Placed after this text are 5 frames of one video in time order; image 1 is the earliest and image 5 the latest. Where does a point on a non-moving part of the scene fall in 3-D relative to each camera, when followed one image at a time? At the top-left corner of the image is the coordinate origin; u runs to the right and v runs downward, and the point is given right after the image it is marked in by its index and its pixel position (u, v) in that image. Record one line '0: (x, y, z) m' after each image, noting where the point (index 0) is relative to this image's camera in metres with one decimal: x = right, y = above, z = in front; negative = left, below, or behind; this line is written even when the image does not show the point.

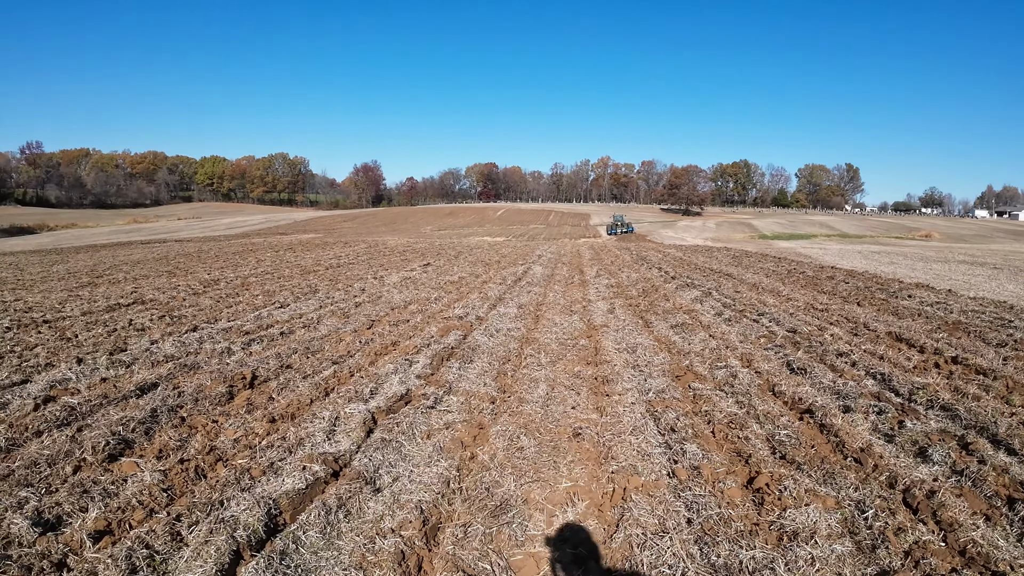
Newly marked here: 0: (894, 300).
0: (+9.2, -0.3, +11.1) m
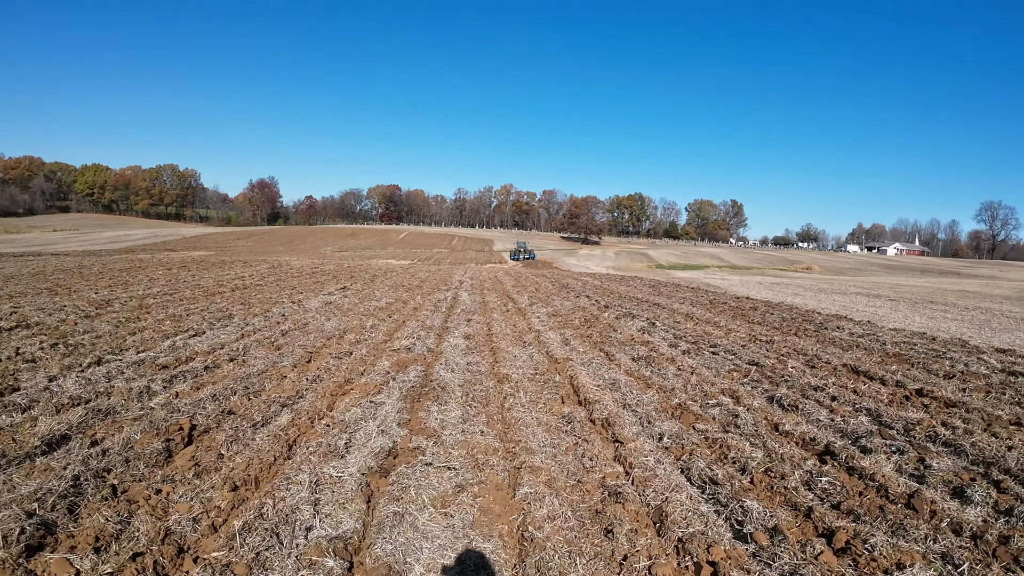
0: (+8.3, -1.2, +12.0) m
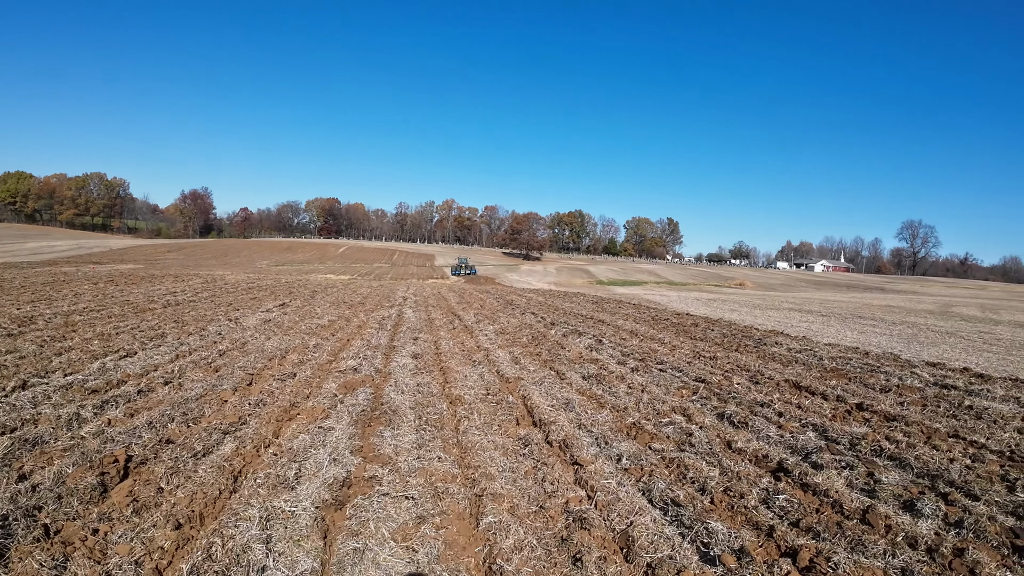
0: (+7.1, -1.7, +12.6) m
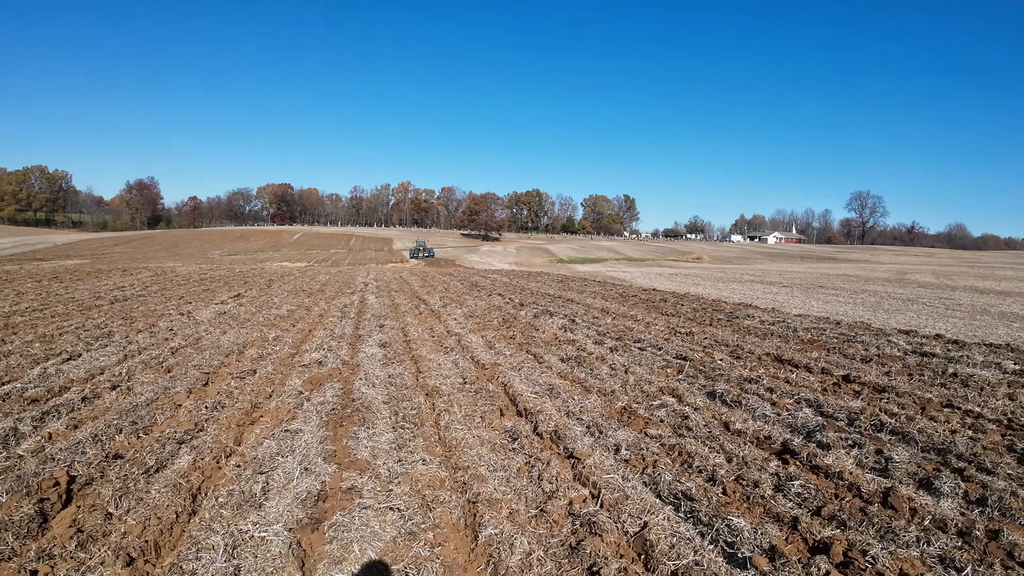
0: (+6.4, -1.0, +12.8) m
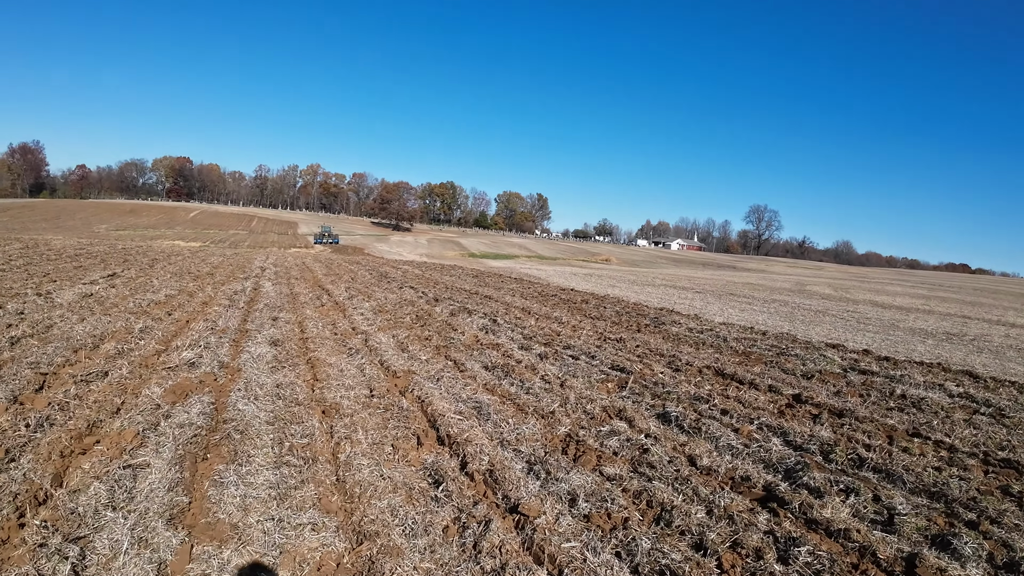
0: (+4.4, -1.1, +12.6) m
